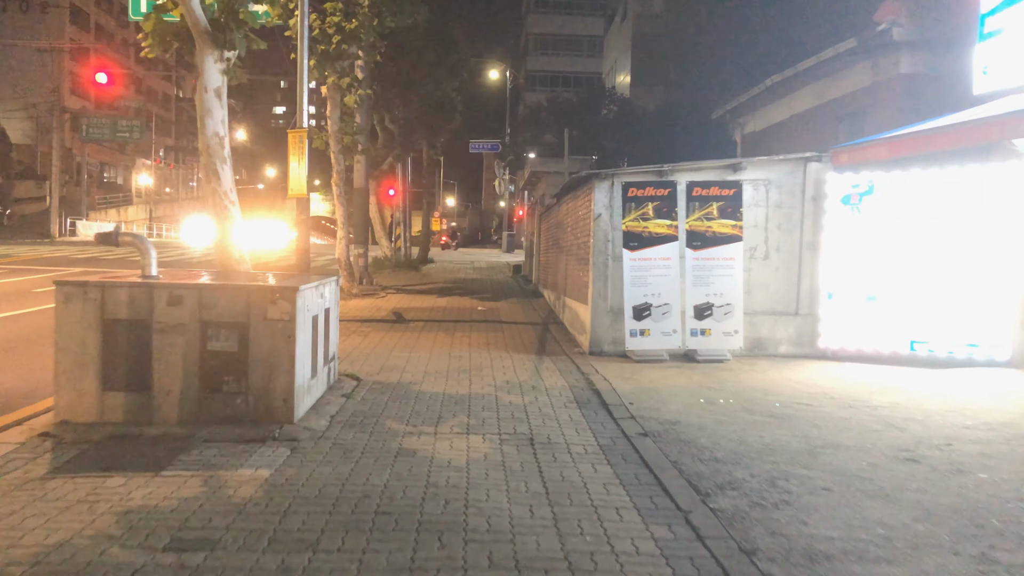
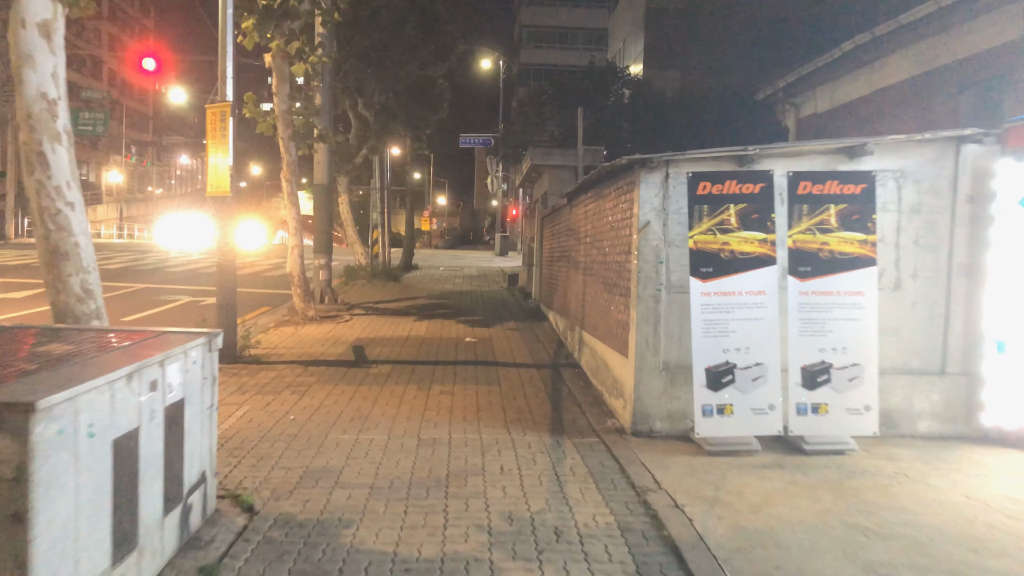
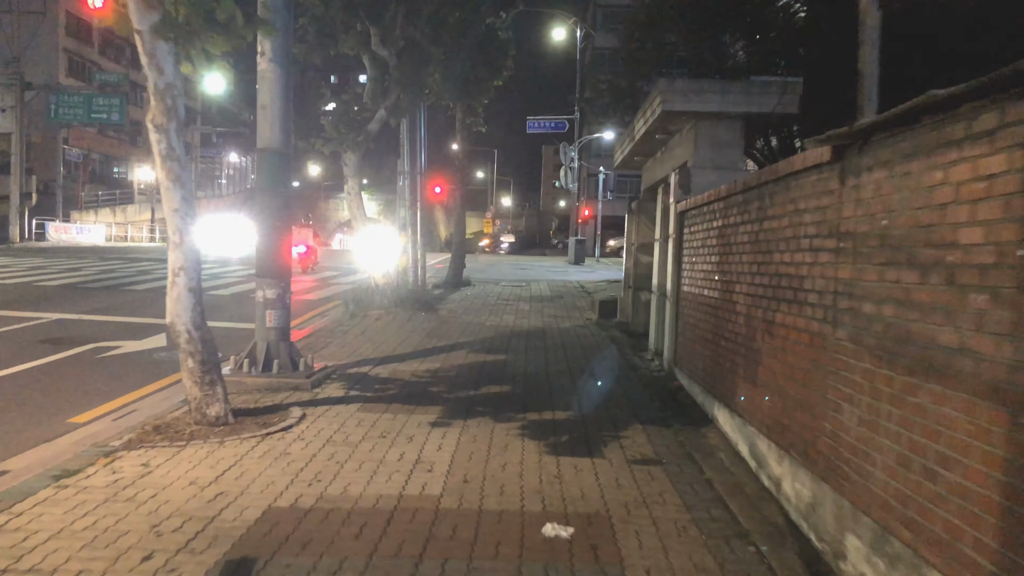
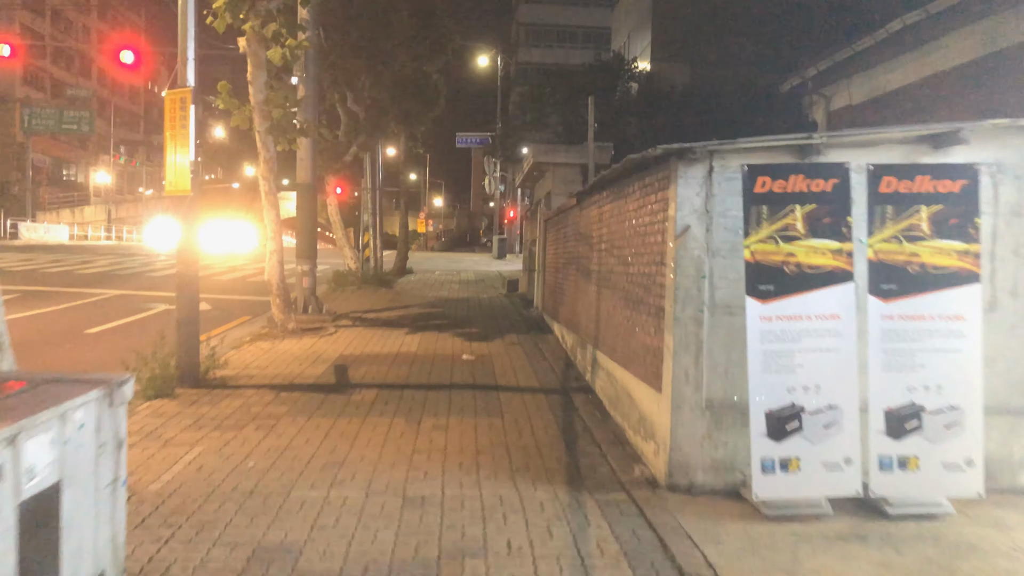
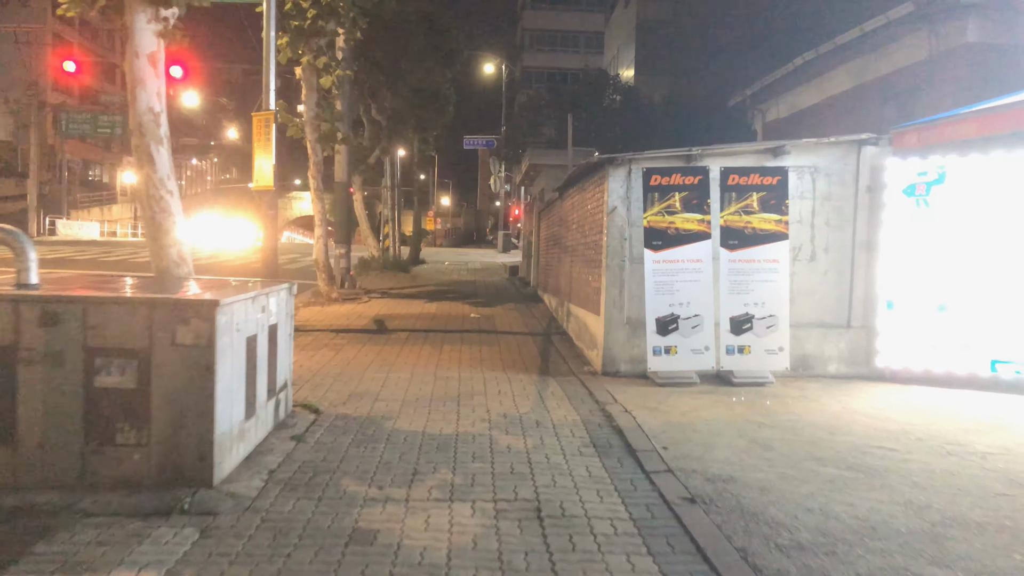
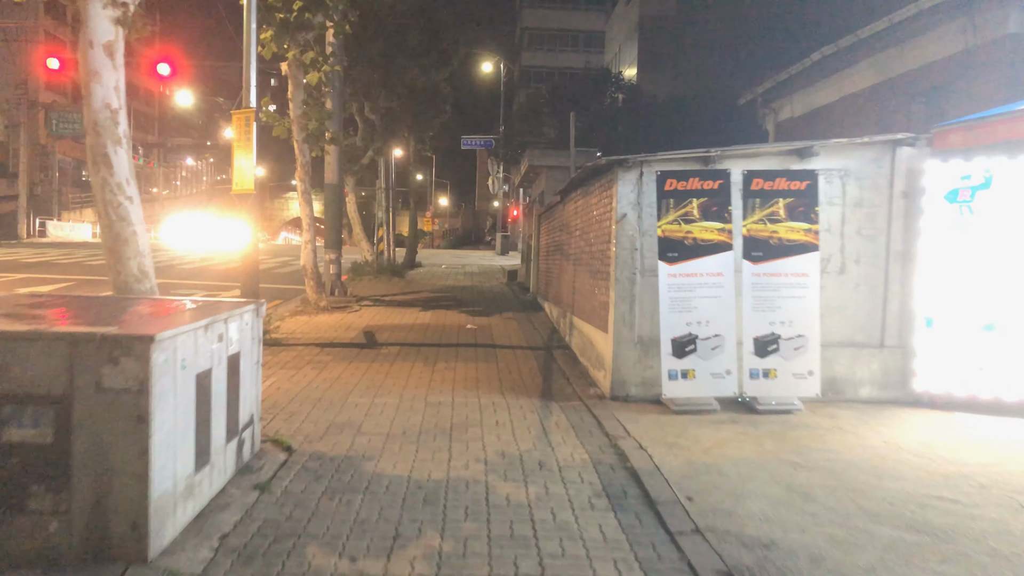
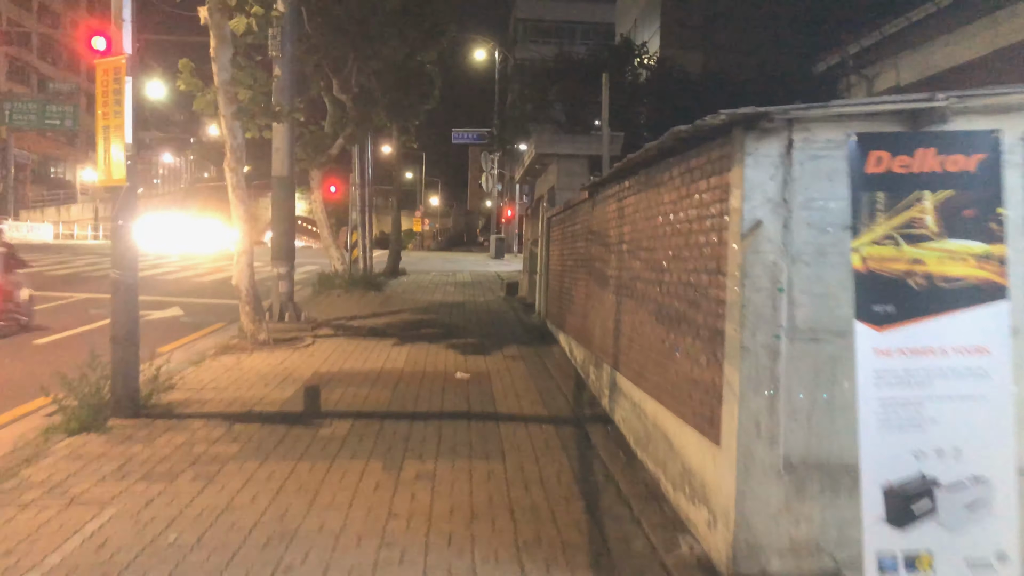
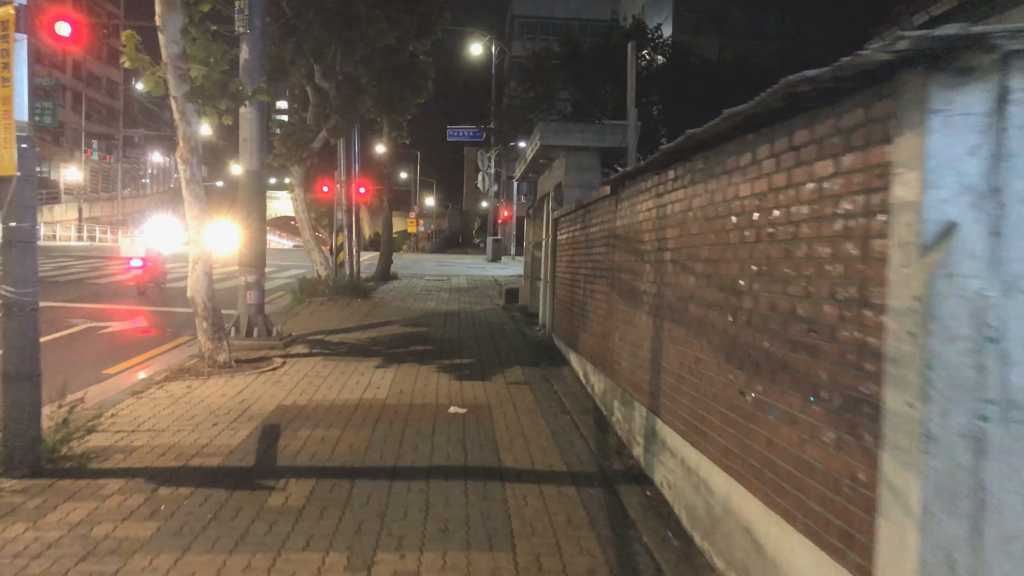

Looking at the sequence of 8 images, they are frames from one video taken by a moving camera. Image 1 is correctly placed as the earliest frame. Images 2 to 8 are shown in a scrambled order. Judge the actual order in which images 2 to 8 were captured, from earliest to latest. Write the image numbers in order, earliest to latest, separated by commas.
5, 6, 2, 4, 7, 8, 3
